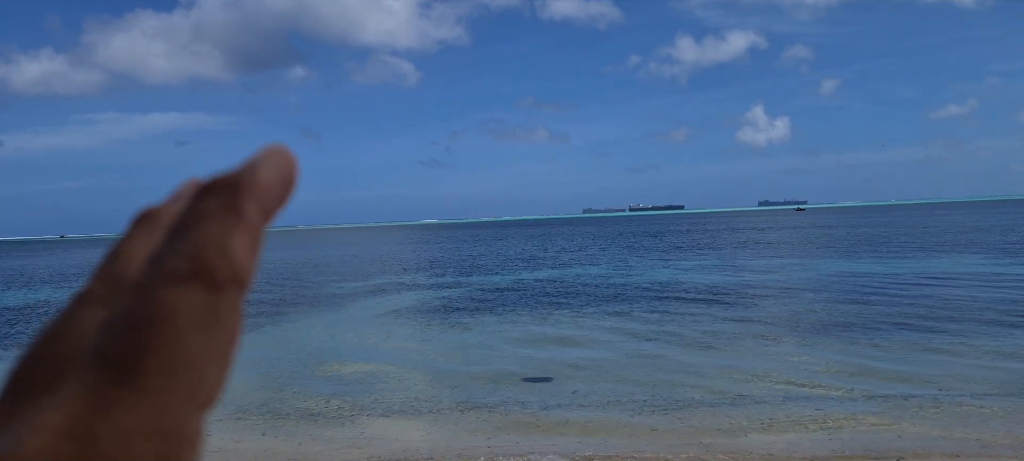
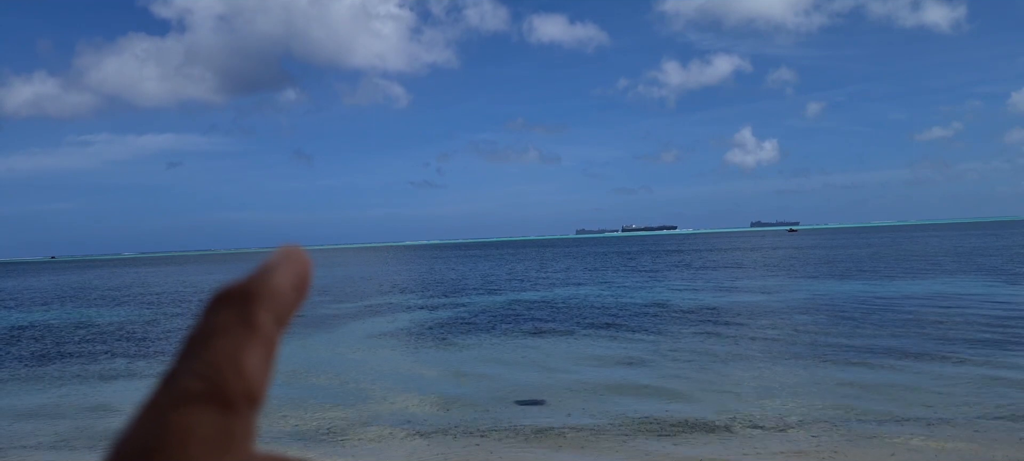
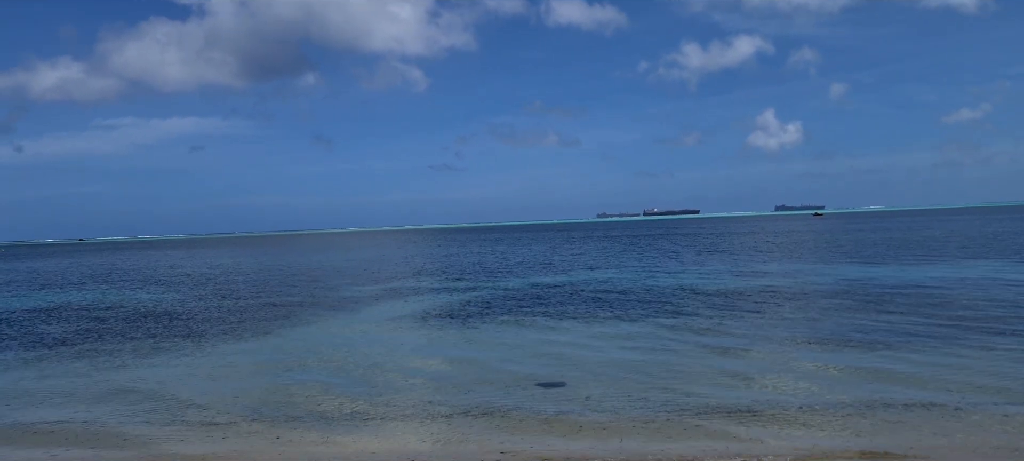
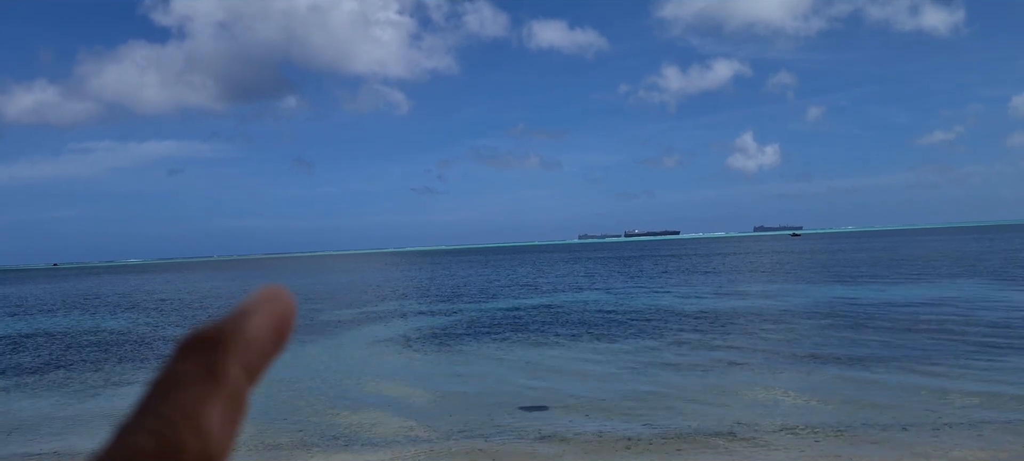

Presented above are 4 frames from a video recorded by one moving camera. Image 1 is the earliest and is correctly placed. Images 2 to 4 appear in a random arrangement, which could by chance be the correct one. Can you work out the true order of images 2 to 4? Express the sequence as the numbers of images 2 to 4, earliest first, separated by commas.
2, 4, 3
